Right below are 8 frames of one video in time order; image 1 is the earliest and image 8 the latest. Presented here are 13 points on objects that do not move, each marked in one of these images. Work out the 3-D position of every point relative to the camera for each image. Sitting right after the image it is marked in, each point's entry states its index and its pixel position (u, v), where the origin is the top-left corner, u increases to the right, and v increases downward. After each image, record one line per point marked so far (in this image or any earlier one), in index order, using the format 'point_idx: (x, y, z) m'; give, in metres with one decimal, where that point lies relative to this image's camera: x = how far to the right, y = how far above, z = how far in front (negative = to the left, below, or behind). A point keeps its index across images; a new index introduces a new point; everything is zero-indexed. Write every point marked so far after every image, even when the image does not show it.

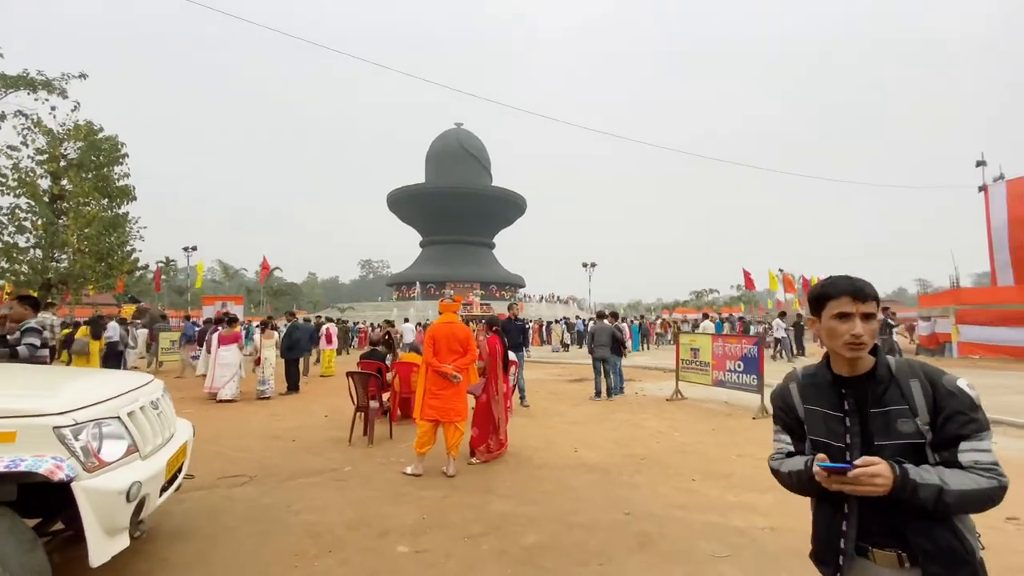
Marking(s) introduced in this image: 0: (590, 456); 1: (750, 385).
0: (+0.9, -1.9, +5.5) m
1: (+4.1, -1.7, +8.2) m
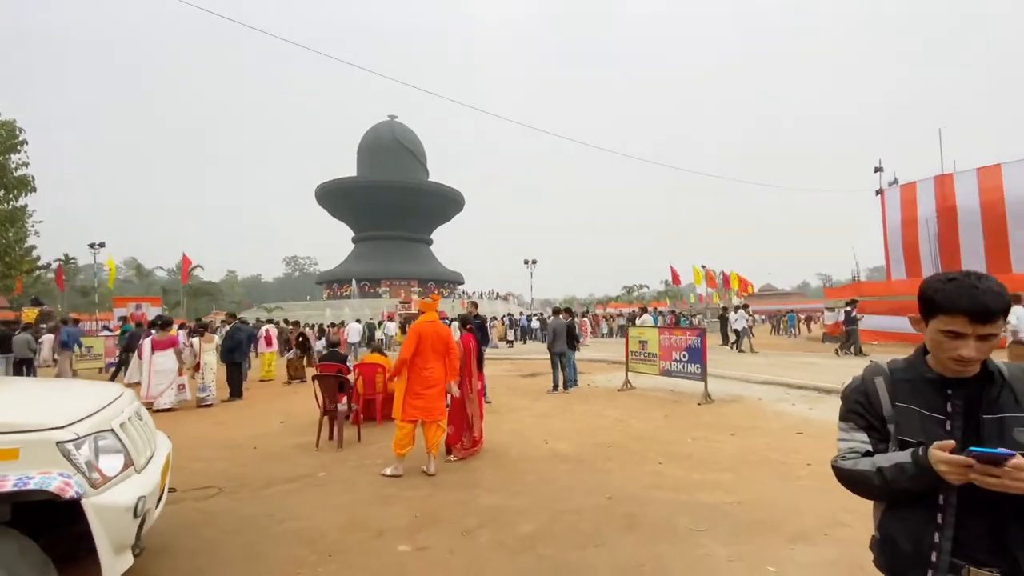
0: (+0.6, -1.9, +5.8) m
1: (+3.4, -1.6, +8.9) m
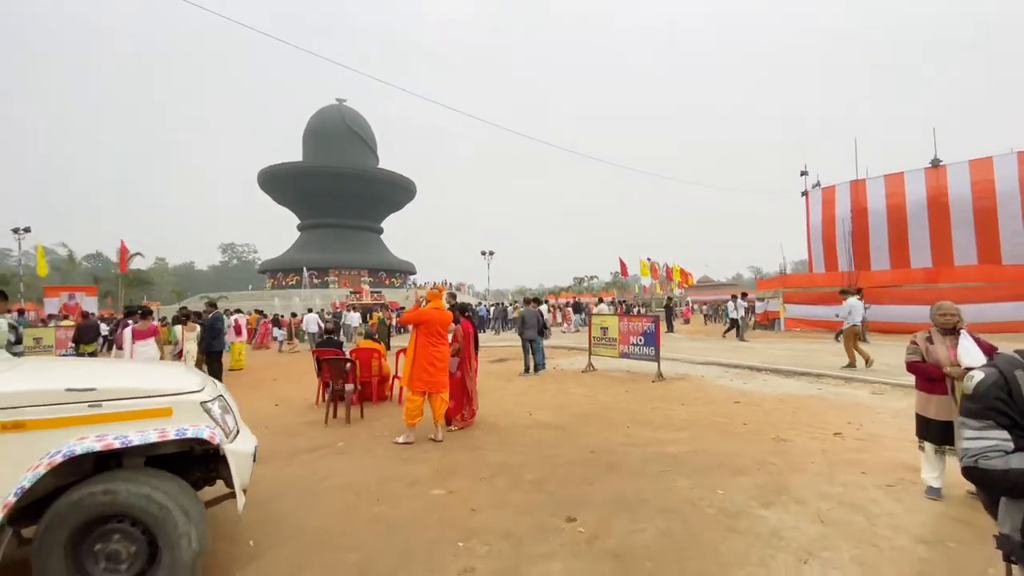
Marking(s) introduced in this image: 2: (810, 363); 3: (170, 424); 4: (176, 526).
0: (+0.5, -1.8, +6.7) m
1: (+2.9, -1.4, +10.0) m
2: (+7.2, -1.9, +11.4) m
3: (-1.9, -0.7, +2.7) m
4: (-1.7, -1.2, +2.5) m
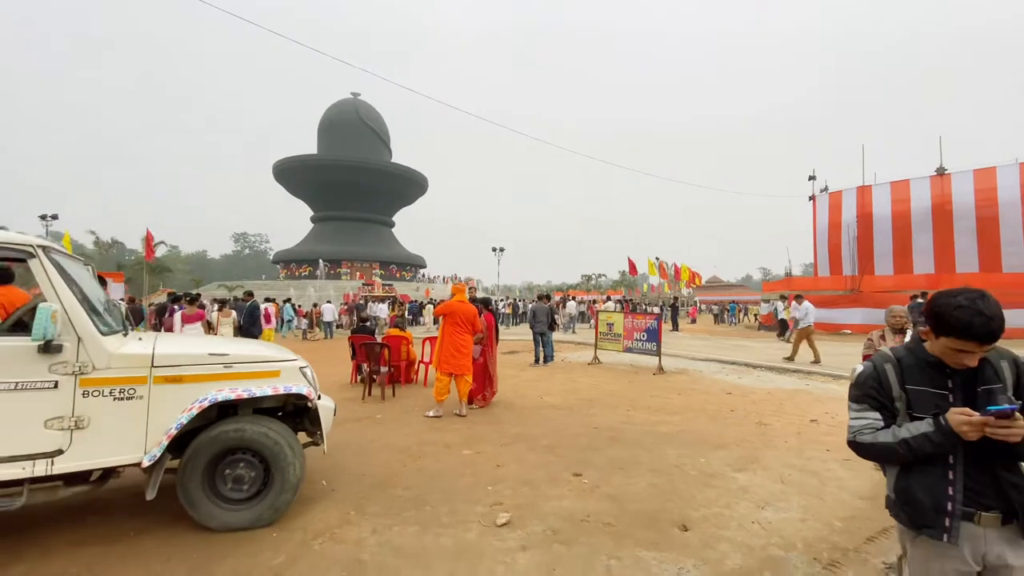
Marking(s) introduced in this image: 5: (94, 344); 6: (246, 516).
0: (+0.7, -1.8, +7.5) m
1: (+3.2, -1.4, +10.8) m
2: (+7.4, -2.0, +12.1) m
3: (-1.7, -0.7, +3.5) m
4: (-1.6, -1.2, +3.4) m
5: (-2.5, -0.3, +2.9) m
6: (-1.8, -1.6, +3.3) m
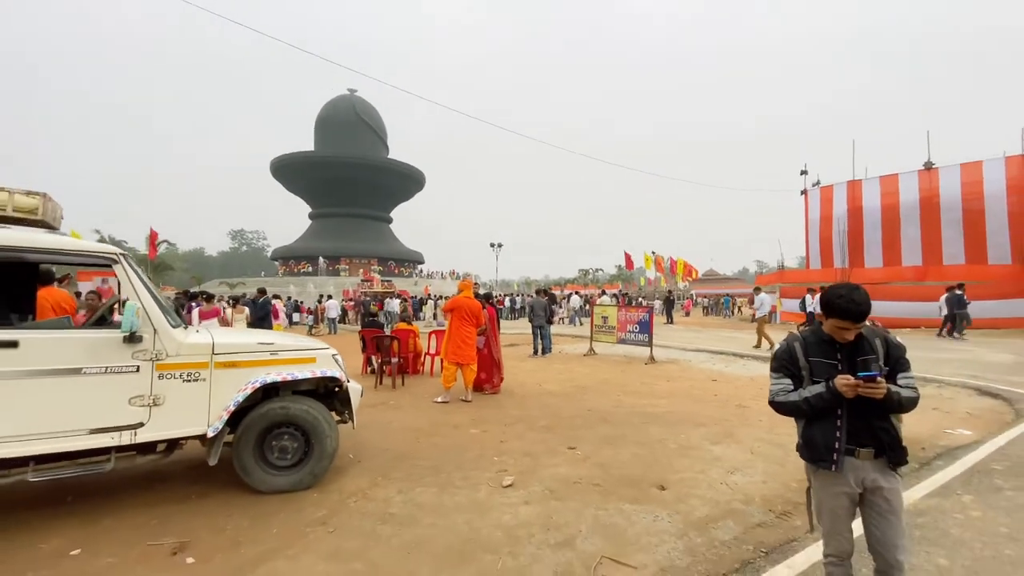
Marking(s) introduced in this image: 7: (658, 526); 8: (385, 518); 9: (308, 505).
0: (+0.7, -1.7, +8.1) m
1: (+3.2, -1.3, +11.4) m
2: (+7.4, -1.8, +12.8) m
3: (-1.7, -0.7, +4.1) m
4: (-1.5, -1.2, +3.9) m
5: (-2.5, -0.3, +3.5) m
6: (-1.8, -1.6, +3.9) m
7: (+1.1, -1.7, +3.4) m
8: (-0.9, -1.7, +3.5) m
9: (-1.6, -1.7, +3.7) m
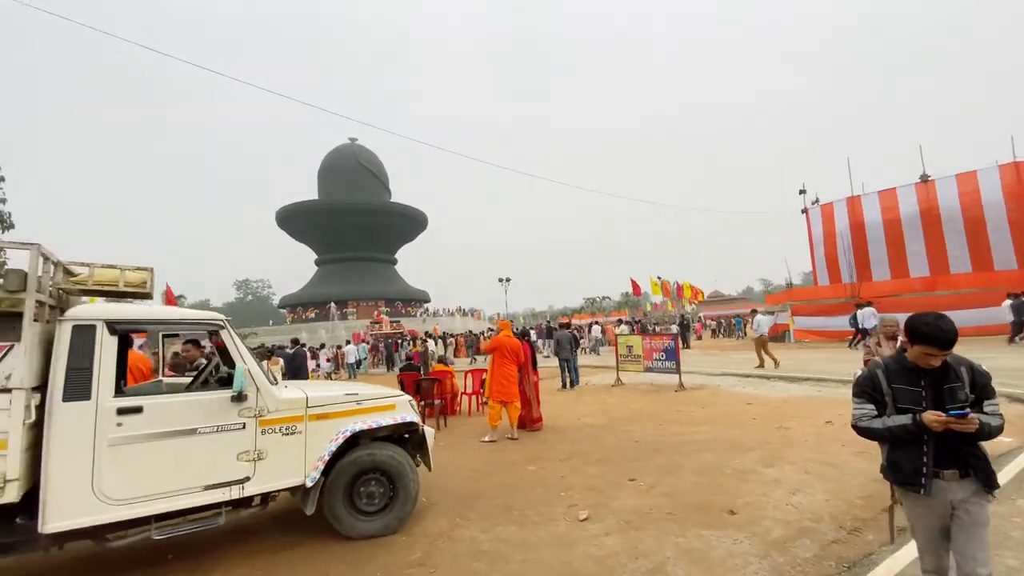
0: (+1.4, -2.3, +8.3) m
1: (+3.9, -2.0, +11.6) m
2: (+8.2, -2.3, +12.9) m
3: (-1.1, -1.1, +4.3) m
4: (-0.9, -1.6, +4.2) m
5: (-1.9, -0.8, +3.7) m
6: (-1.1, -2.0, +4.0) m
7: (+1.7, -2.0, +3.6) m
8: (-0.3, -2.1, +3.7) m
9: (-0.9, -2.1, +3.9) m
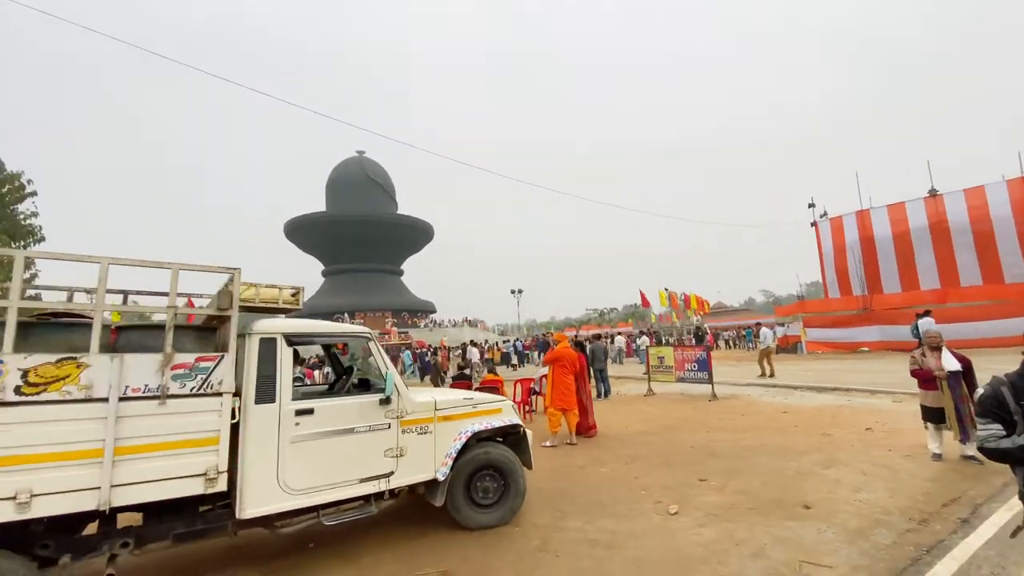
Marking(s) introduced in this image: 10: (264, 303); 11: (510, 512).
0: (+2.3, -2.6, +8.7) m
1: (+4.8, -2.3, +12.1) m
2: (+9.1, -2.7, +13.3) m
3: (-0.1, -1.3, +4.8) m
4: (0.0, -1.8, +4.6) m
5: (-0.9, -1.0, +4.2) m
6: (-0.2, -2.2, +4.5) m
7: (+2.7, -2.1, +4.1) m
8: (+0.7, -2.2, +4.1) m
9: (0.0, -2.3, +4.3) m
10: (-2.2, -0.1, +4.2) m
11: (0.0, -2.2, +4.6) m
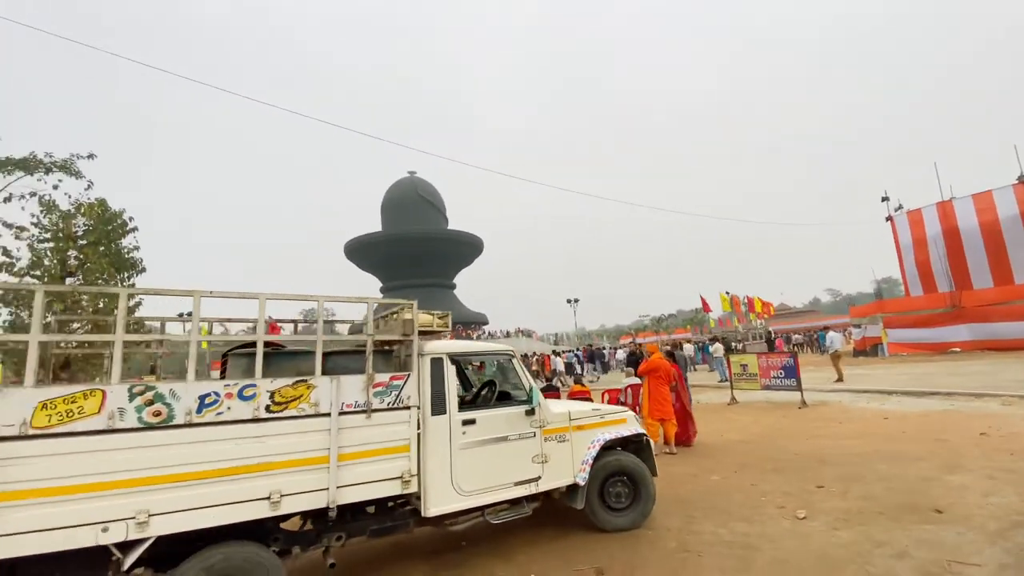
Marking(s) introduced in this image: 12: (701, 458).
0: (+4.1, -2.7, +8.8) m
1: (+6.9, -2.4, +11.9) m
2: (+11.3, -2.6, +12.7) m
3: (+1.3, -1.5, +5.2) m
4: (+1.4, -2.0, +5.0) m
5: (+0.4, -1.2, +4.7) m
6: (+1.2, -2.4, +4.9) m
7: (+4.0, -2.2, +4.1) m
8: (+2.0, -2.4, +4.4) m
9: (+1.4, -2.5, +4.7) m
10: (-0.9, -0.4, +4.8) m
11: (+1.3, -2.3, +4.9) m
12: (+2.9, -2.7, +7.4) m
